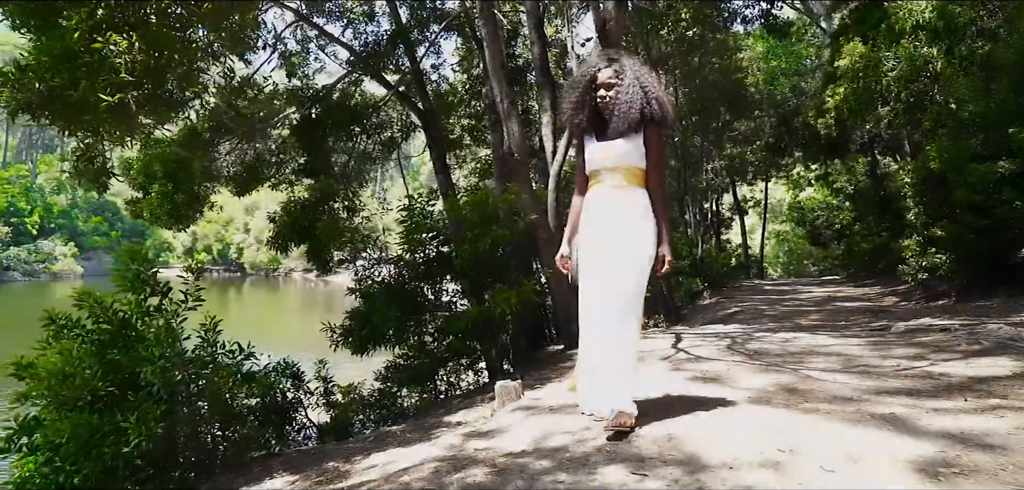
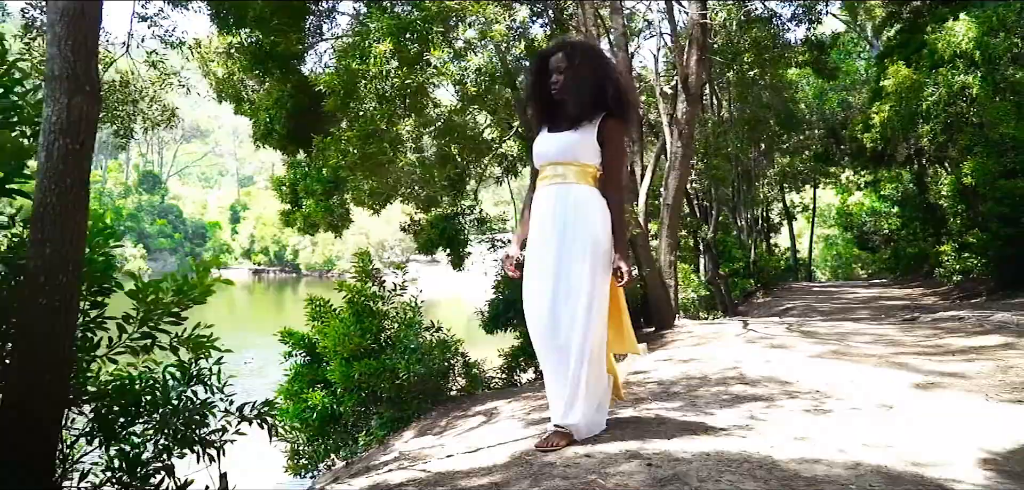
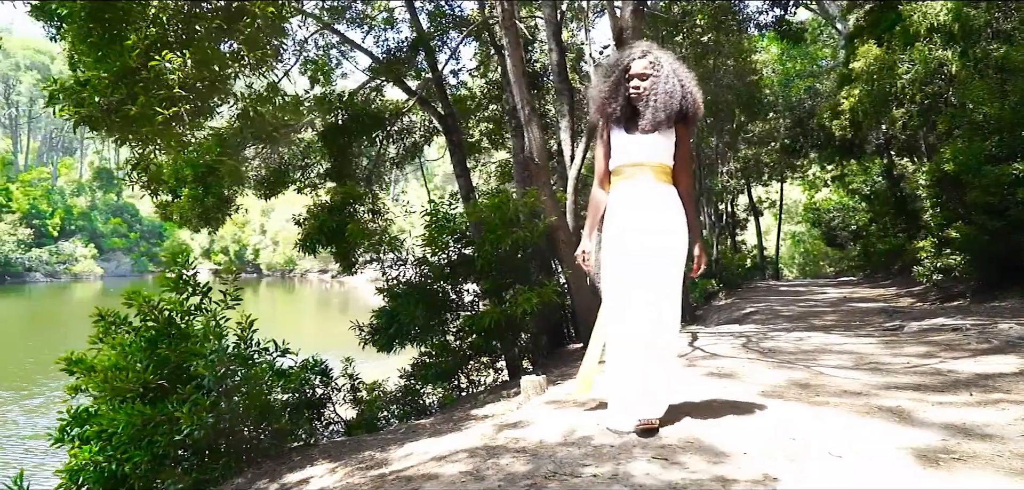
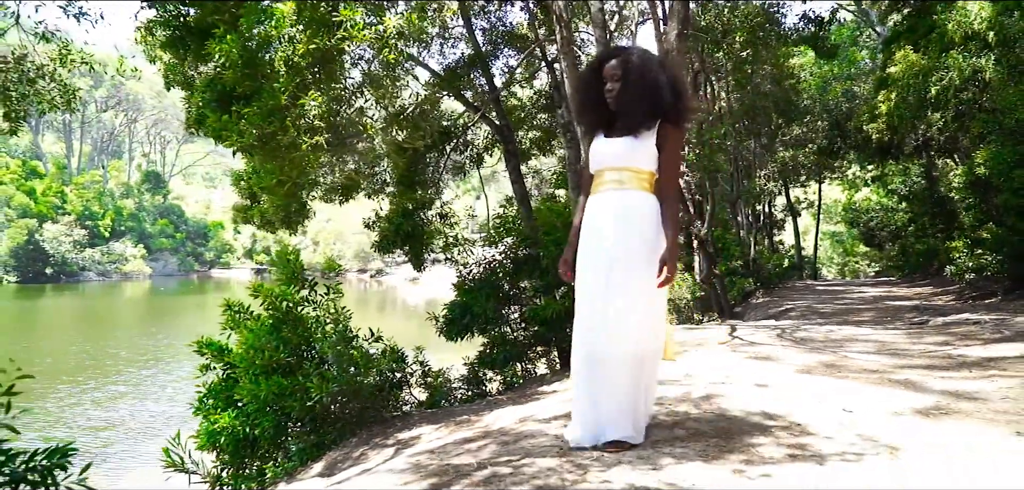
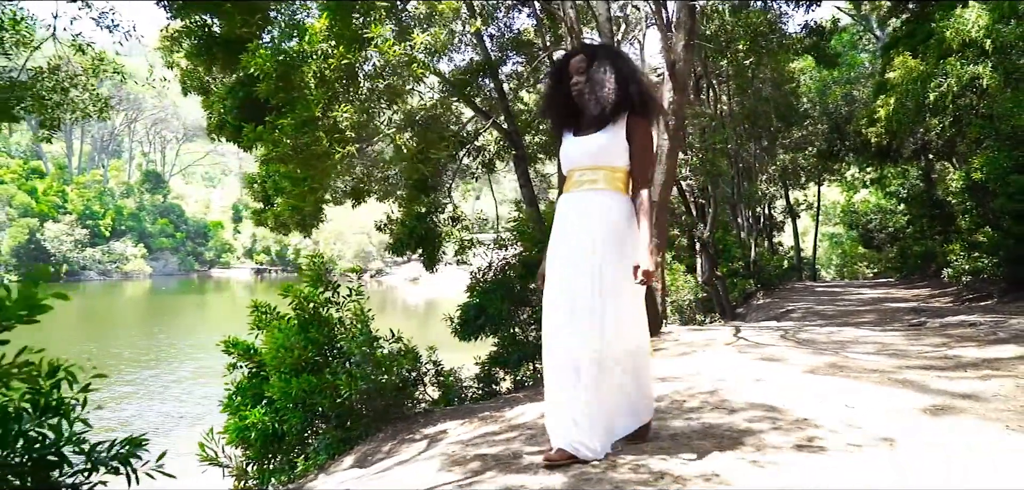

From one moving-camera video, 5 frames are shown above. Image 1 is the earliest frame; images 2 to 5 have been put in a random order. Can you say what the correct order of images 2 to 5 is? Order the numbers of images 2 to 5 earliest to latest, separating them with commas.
3, 4, 5, 2
